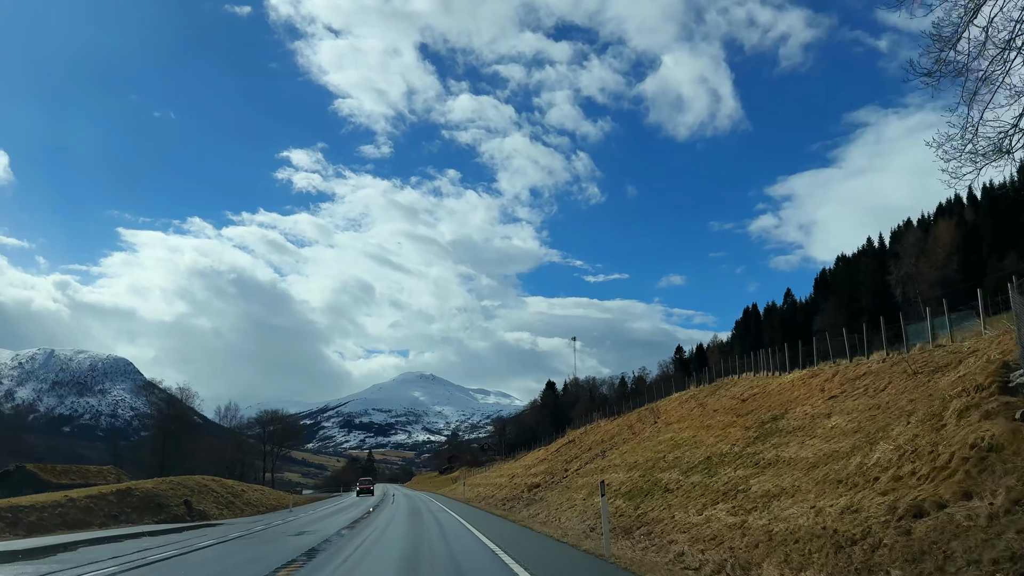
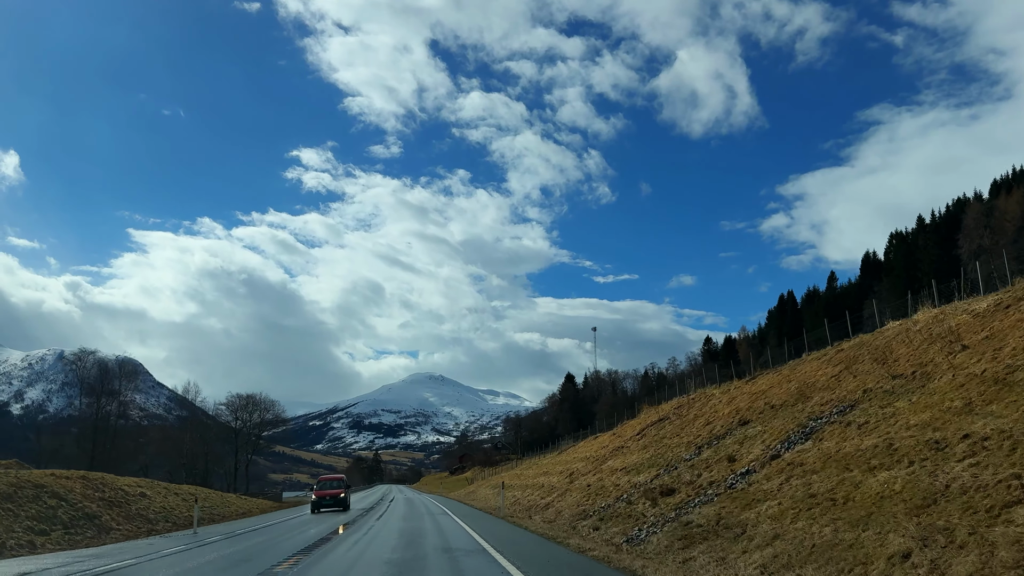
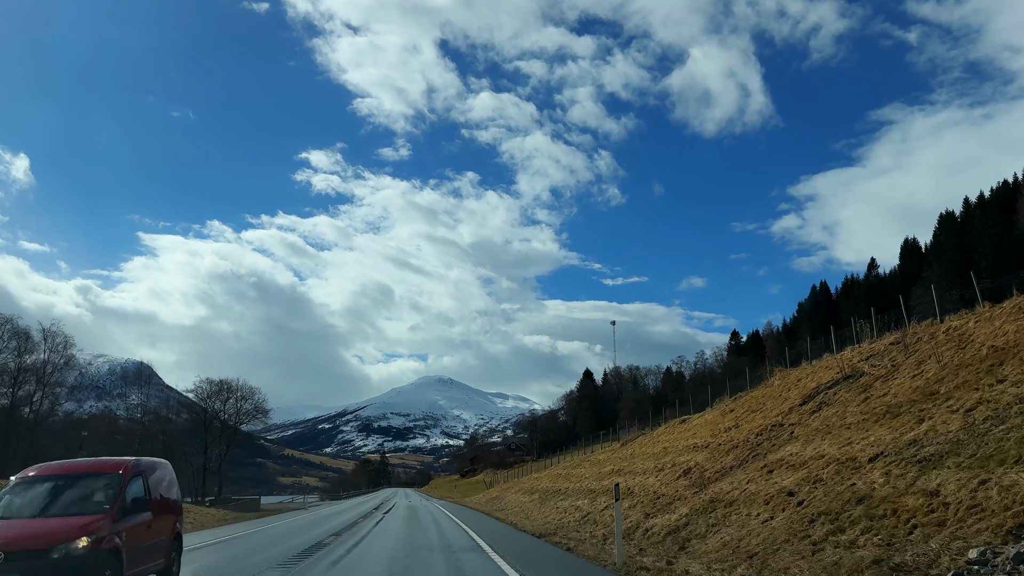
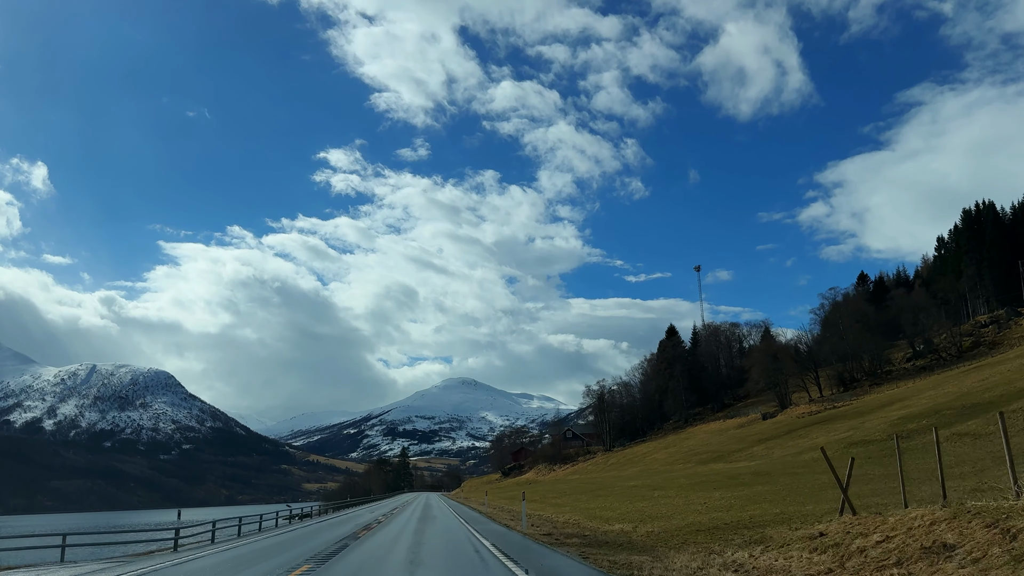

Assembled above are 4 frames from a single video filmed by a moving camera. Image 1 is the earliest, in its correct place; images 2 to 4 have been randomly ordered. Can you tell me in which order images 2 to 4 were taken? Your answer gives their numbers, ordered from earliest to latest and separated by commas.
2, 3, 4
